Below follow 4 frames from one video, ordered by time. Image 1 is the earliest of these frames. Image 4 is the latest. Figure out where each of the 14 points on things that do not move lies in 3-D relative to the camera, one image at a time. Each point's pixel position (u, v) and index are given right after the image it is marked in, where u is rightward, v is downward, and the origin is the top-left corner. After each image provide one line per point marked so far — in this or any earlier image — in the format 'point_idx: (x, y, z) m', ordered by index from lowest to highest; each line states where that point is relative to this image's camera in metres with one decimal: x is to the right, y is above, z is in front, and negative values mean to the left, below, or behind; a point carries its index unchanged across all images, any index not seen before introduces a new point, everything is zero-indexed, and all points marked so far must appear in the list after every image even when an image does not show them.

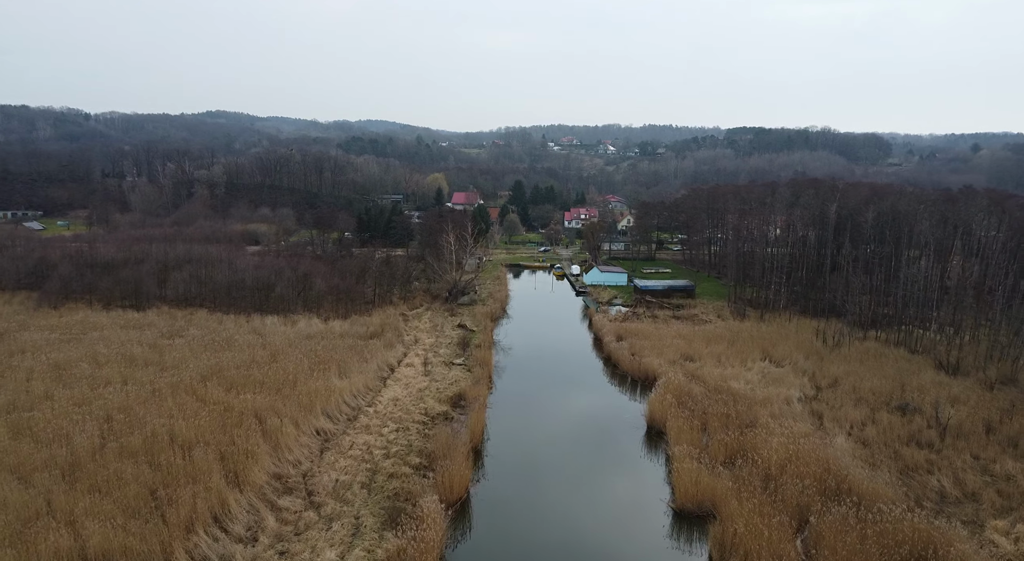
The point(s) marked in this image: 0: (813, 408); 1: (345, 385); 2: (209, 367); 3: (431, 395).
0: (+7.2, -3.1, +15.9) m
1: (-4.0, -2.5, +16.0) m
2: (-7.8, -2.2, +17.0) m
3: (-2.0, -2.9, +16.5) m
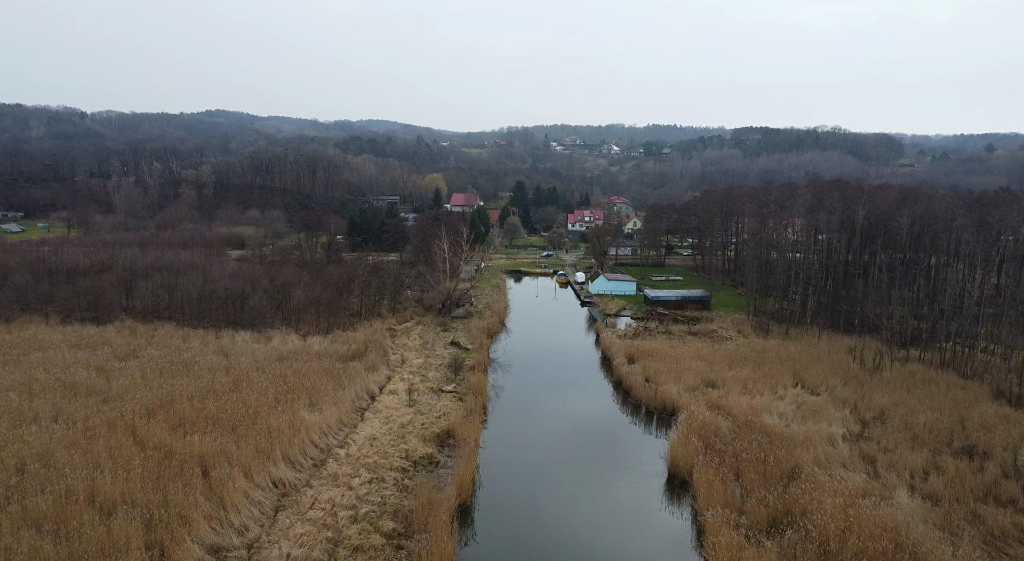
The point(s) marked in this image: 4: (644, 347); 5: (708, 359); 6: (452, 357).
0: (+7.2, -3.5, +13.5) m
1: (-4.1, -2.9, +13.7) m
2: (-7.8, -2.6, +14.7) m
3: (-2.1, -3.3, +14.2) m
4: (+4.0, -2.0, +20.0) m
5: (+5.6, -2.2, +19.0) m
6: (-1.8, -2.3, +19.5) m
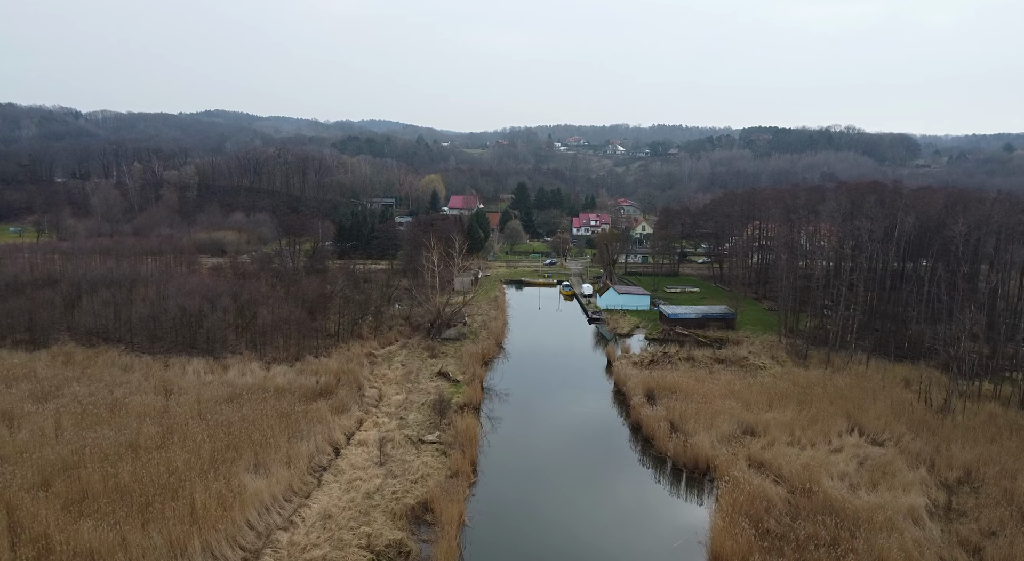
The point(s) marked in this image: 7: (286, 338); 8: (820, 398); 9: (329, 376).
0: (+7.1, -4.0, +10.5) m
1: (-4.2, -3.4, +10.7) m
2: (-7.9, -3.1, +11.7) m
3: (-2.2, -3.8, +11.2) m
4: (+3.9, -2.5, +17.0) m
5: (+5.5, -2.8, +15.9) m
6: (-1.8, -2.8, +16.5) m
7: (-6.6, -1.7, +19.5) m
8: (+7.4, -2.8, +15.9) m
9: (-4.7, -2.4, +16.9) m
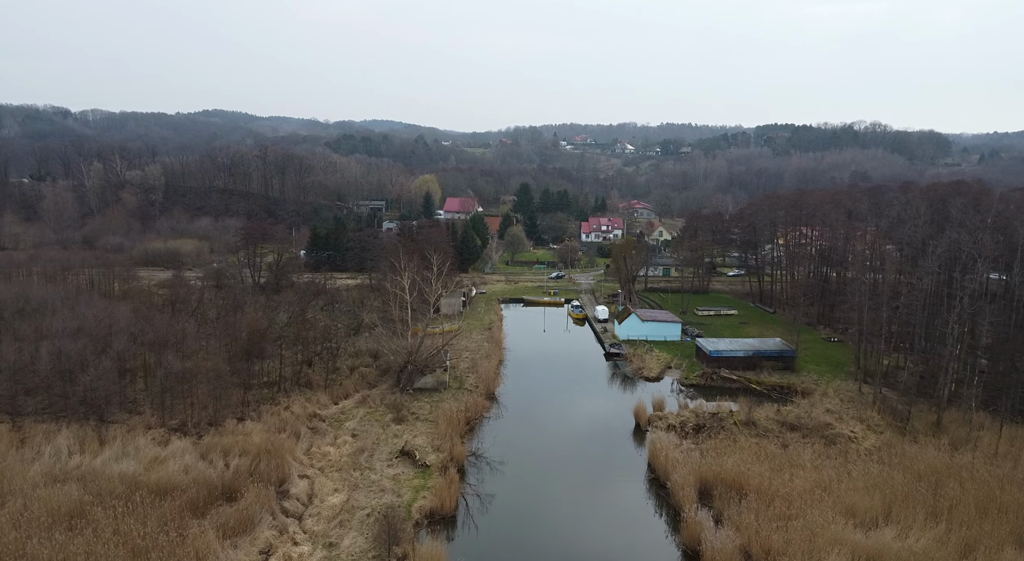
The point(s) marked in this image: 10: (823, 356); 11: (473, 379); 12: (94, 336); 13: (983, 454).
0: (+6.9, -4.7, +5.2) m
1: (-4.4, -4.2, +5.5) m
2: (-8.1, -3.9, +6.6) m
3: (-2.4, -4.5, +6.0) m
4: (+3.8, -3.3, +11.7) m
5: (+5.4, -3.5, +10.7) m
6: (-2.0, -3.6, +11.3) m
7: (-6.8, -2.5, +14.4) m
8: (+7.3, -3.6, +10.7) m
9: (-4.8, -3.2, +11.8) m
10: (+9.0, -2.2, +19.2) m
11: (-1.0, -2.6, +17.3) m
12: (-10.0, -1.3, +15.9) m
13: (+9.0, -3.3, +12.7) m
